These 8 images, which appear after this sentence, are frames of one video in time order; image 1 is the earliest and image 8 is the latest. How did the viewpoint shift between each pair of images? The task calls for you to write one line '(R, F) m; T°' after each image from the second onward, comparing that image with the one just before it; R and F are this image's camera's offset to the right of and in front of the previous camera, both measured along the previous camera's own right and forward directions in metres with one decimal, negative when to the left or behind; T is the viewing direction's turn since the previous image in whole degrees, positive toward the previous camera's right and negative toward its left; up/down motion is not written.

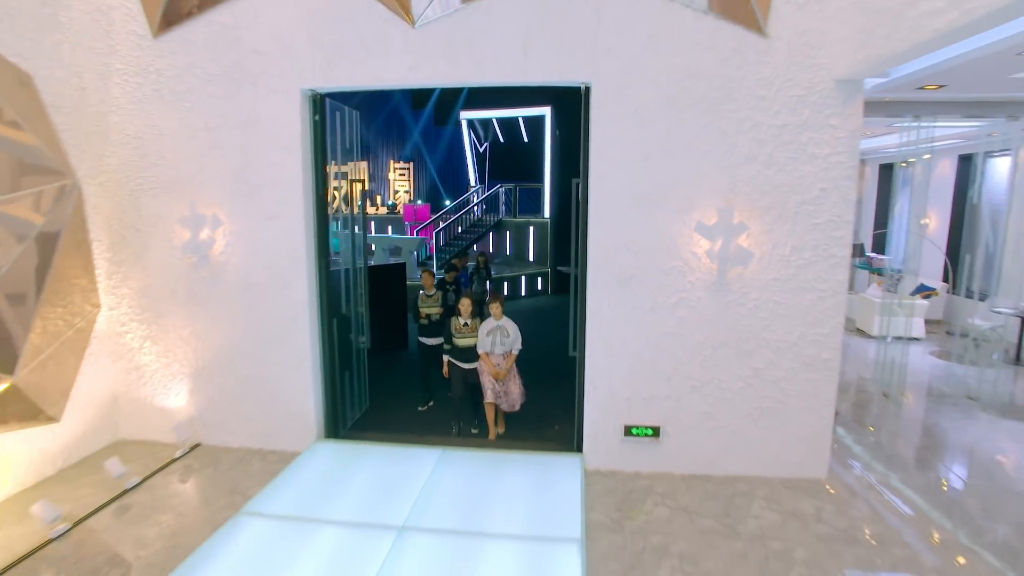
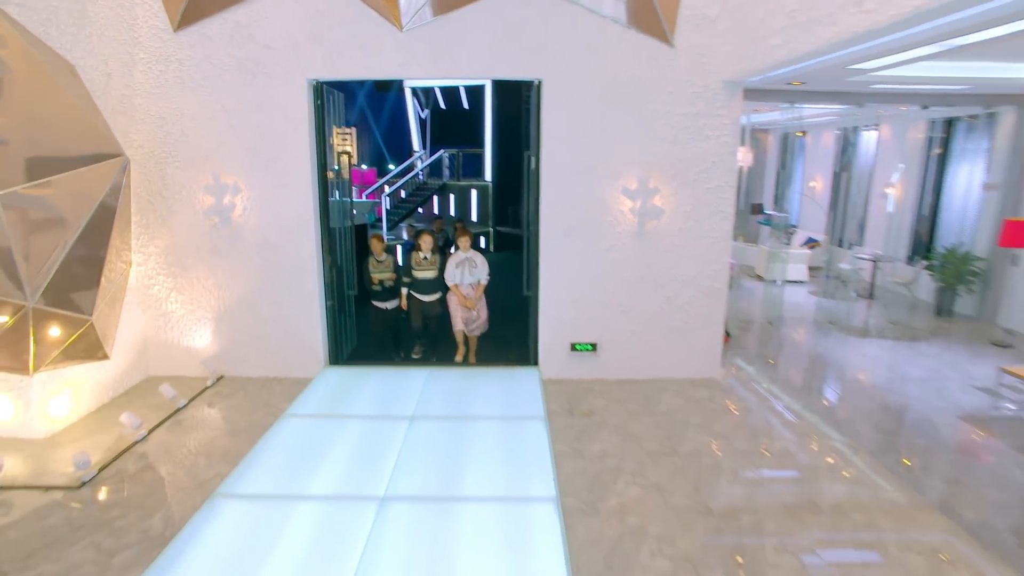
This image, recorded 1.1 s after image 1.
(-0.3, -1.1) m; +7°
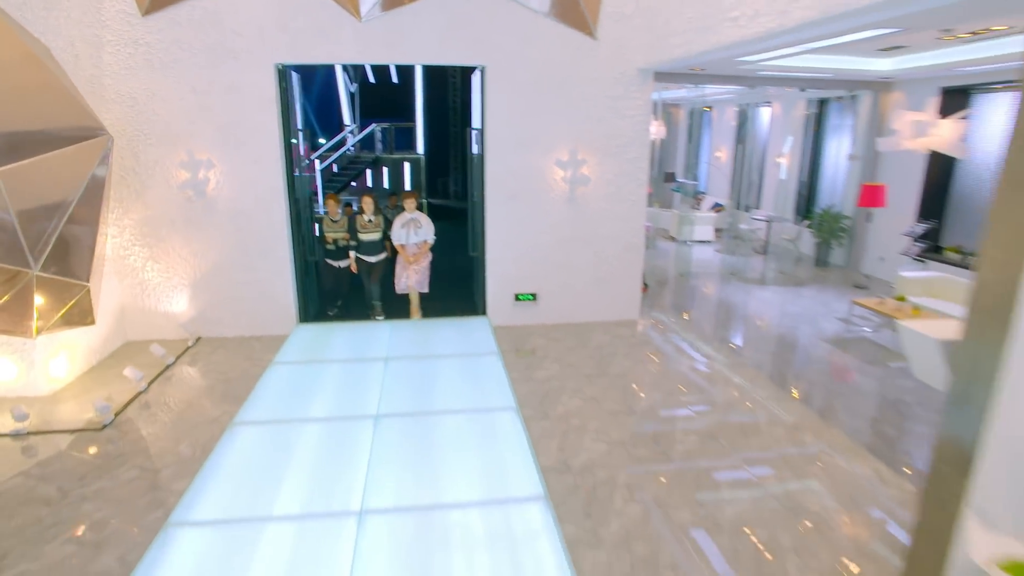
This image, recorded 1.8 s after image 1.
(-0.3, -0.8) m; +7°
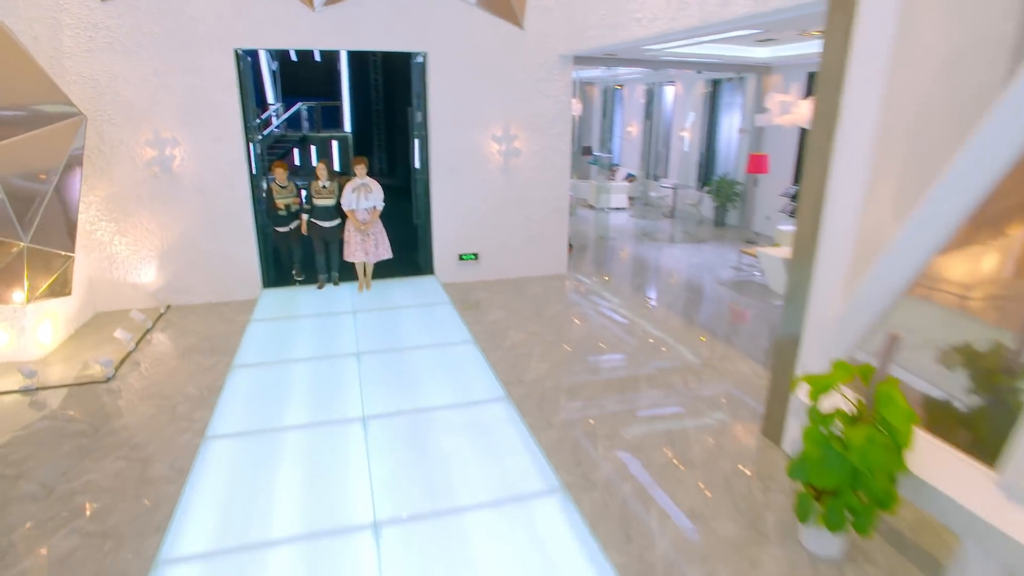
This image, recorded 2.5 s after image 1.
(-0.3, -0.8) m; +8°
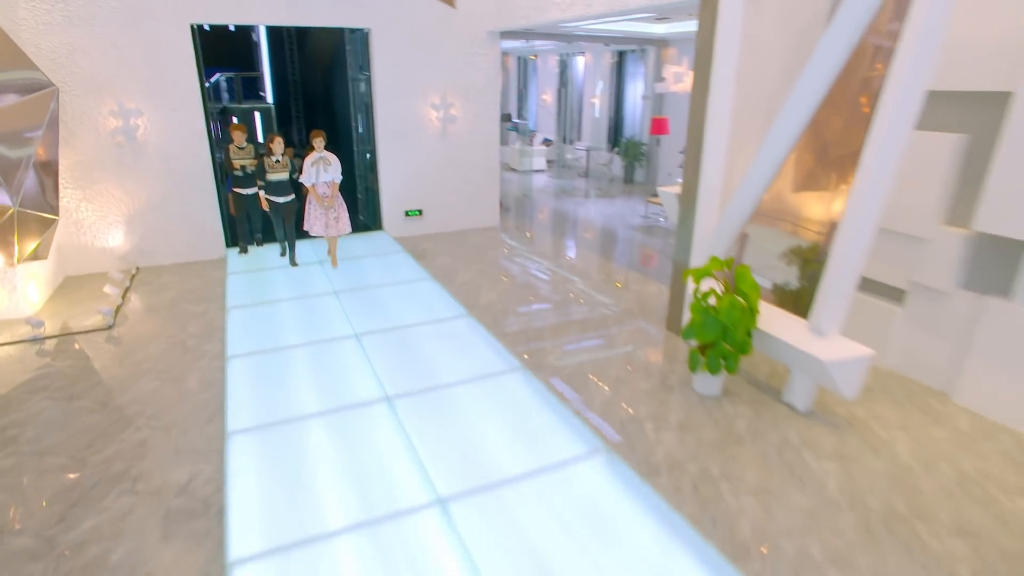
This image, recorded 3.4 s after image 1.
(-0.4, -1.0) m; +8°
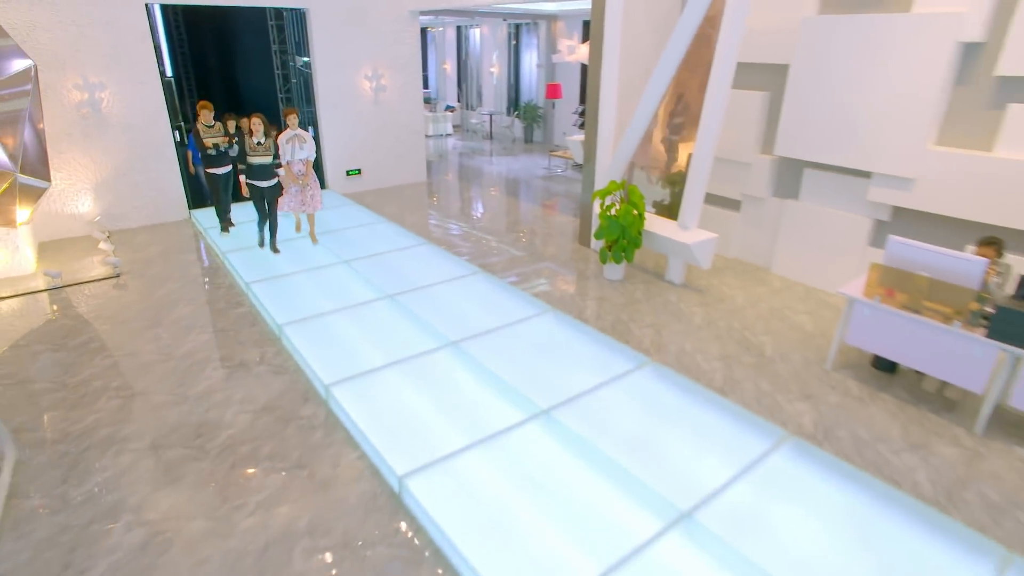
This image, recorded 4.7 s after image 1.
(-0.6, -1.4) m; +10°
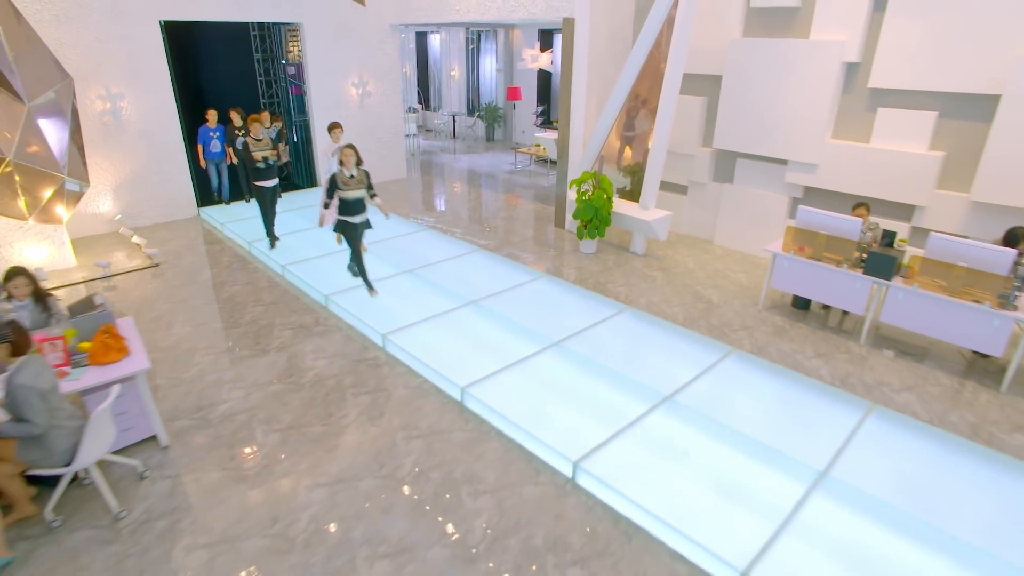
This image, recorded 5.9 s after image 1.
(-0.6, -1.1) m; +5°
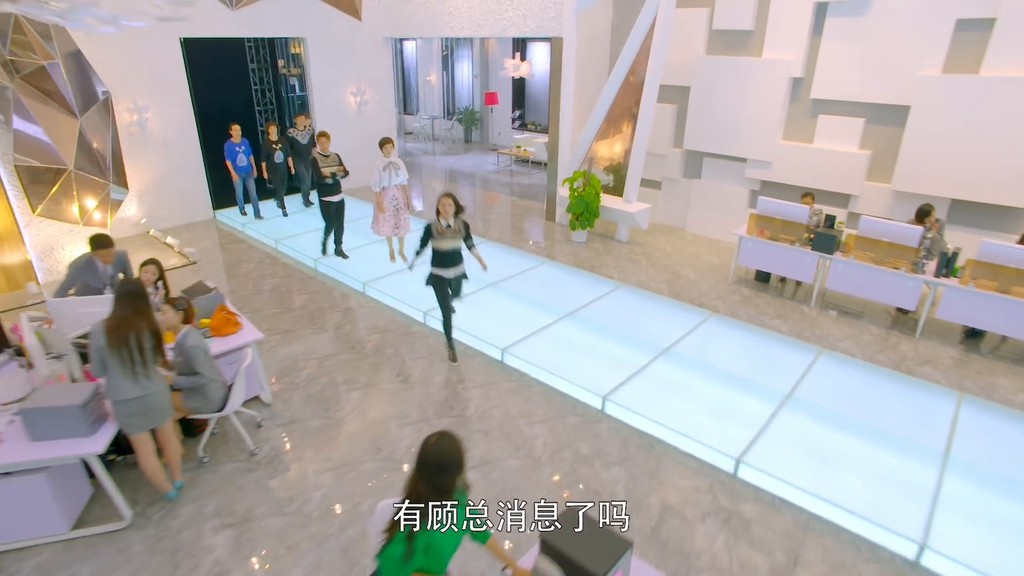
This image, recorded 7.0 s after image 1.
(-0.6, -0.9) m; +4°
